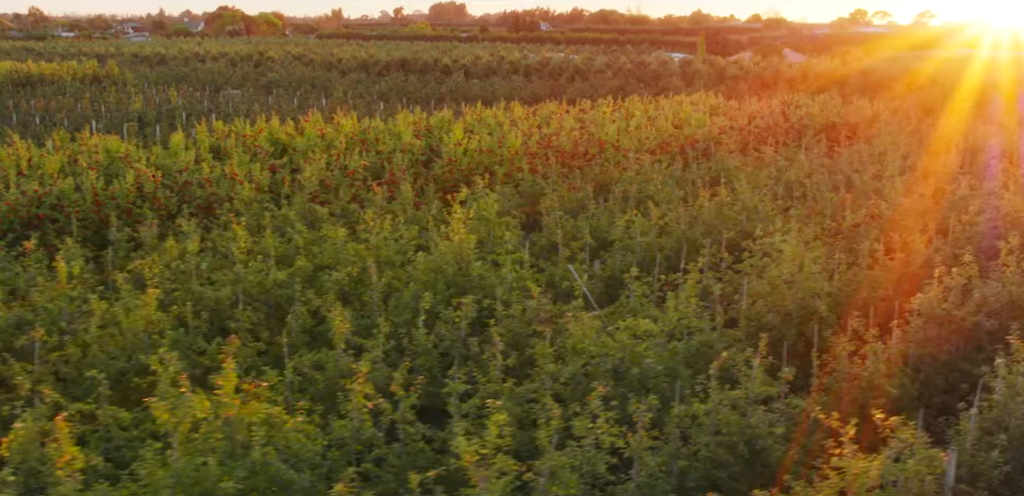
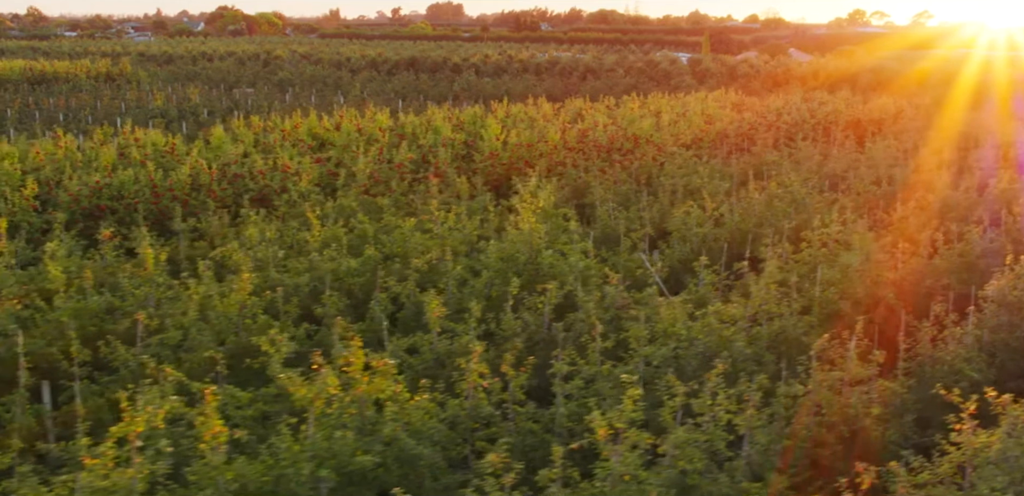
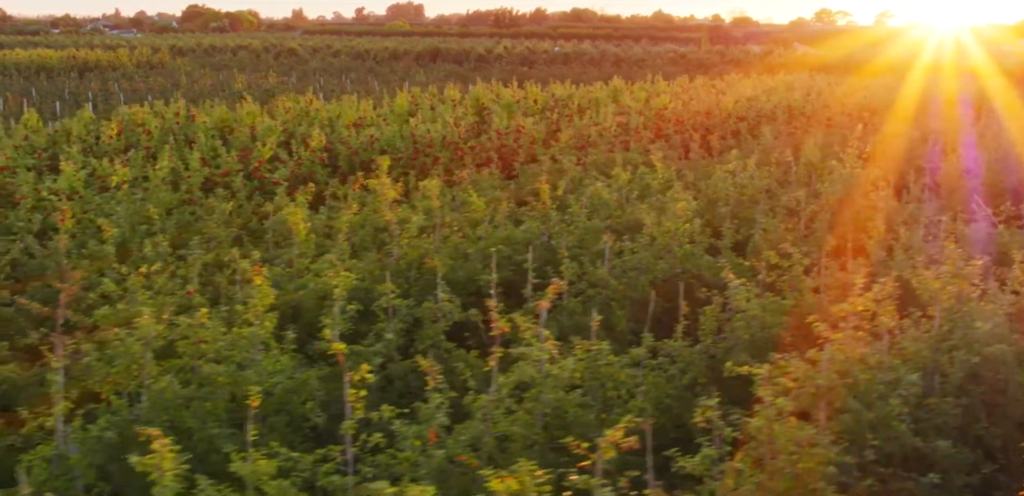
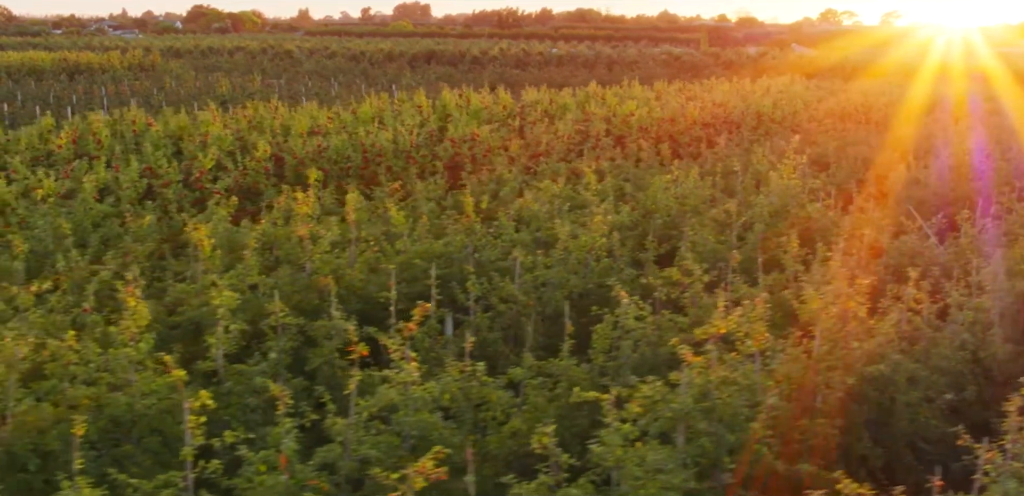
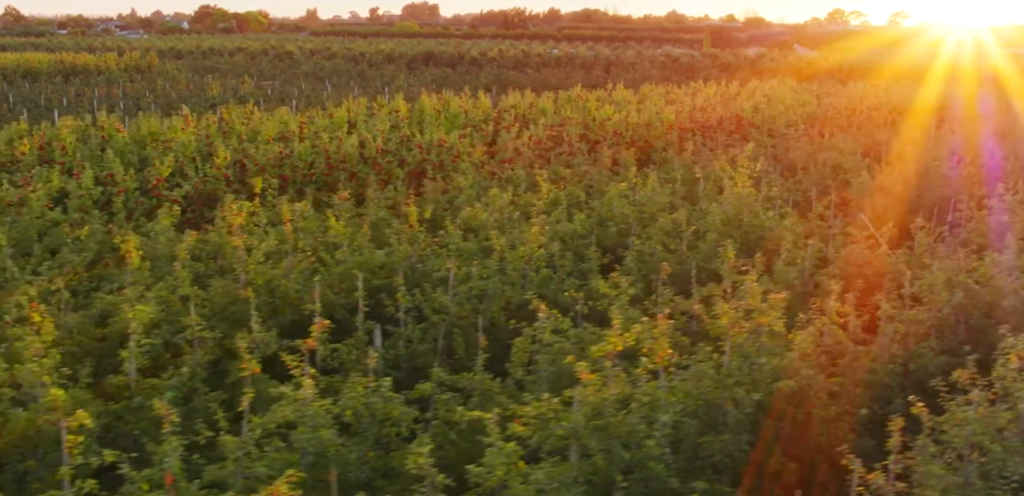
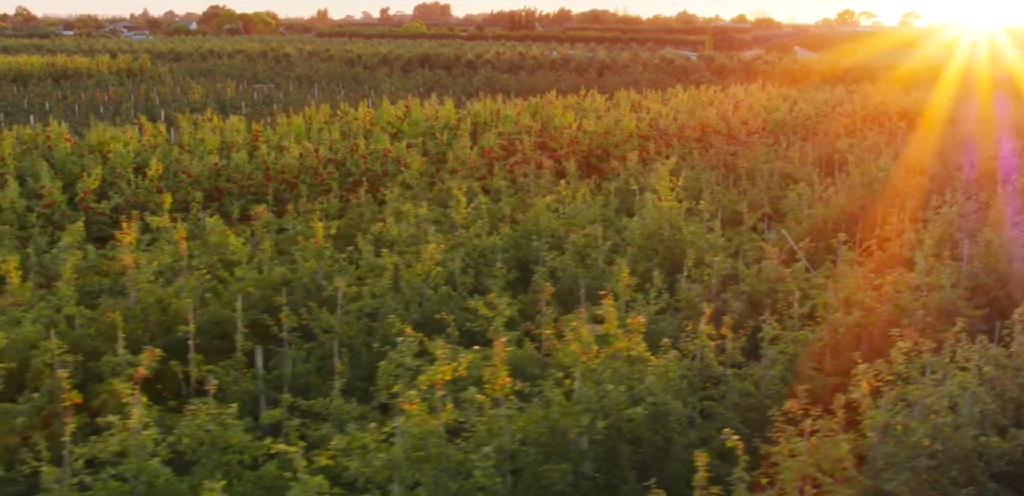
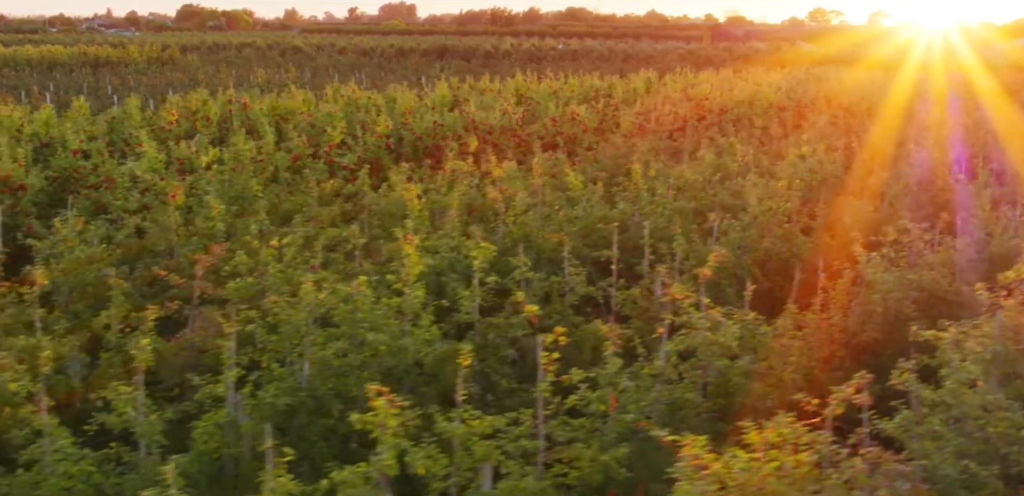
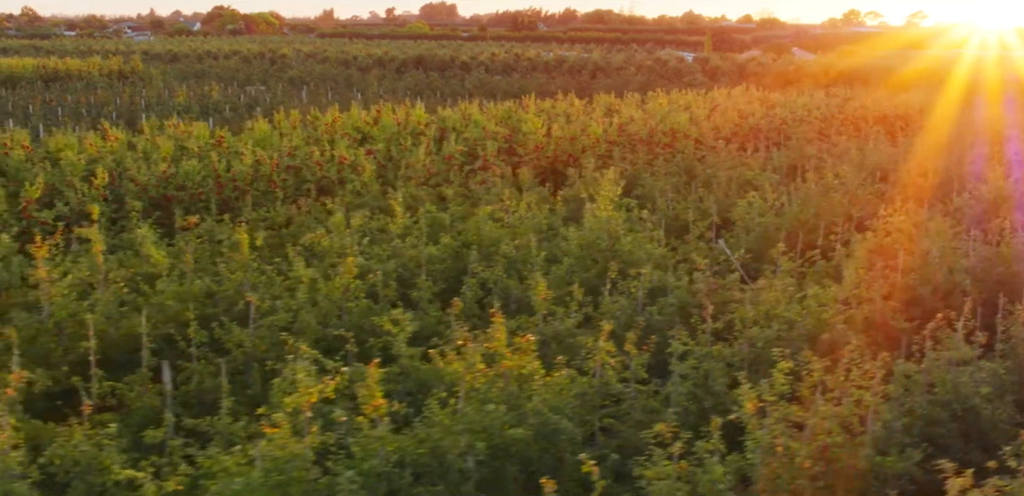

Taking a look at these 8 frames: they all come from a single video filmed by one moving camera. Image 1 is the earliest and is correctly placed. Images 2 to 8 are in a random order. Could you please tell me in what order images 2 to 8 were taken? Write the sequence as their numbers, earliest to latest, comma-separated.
2, 8, 6, 5, 4, 3, 7
